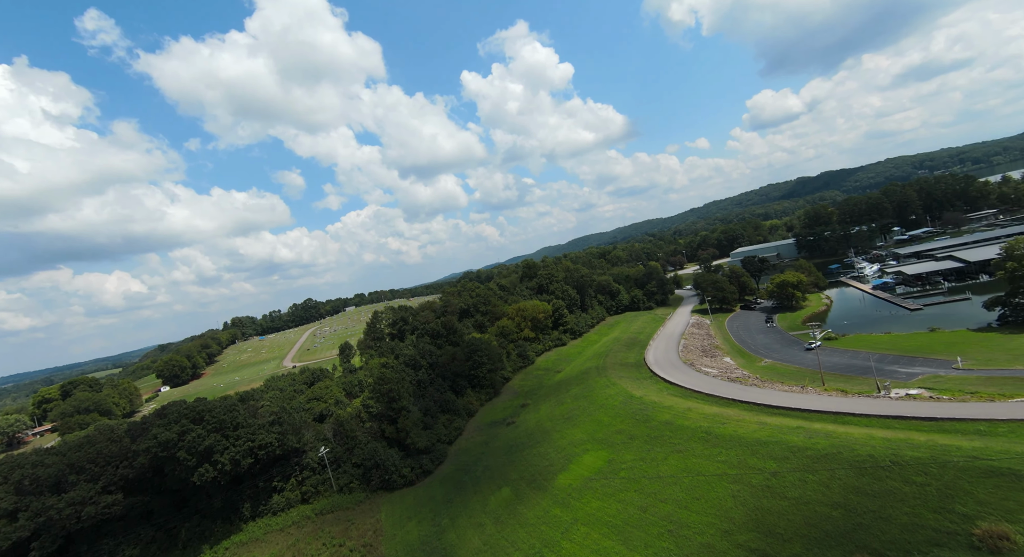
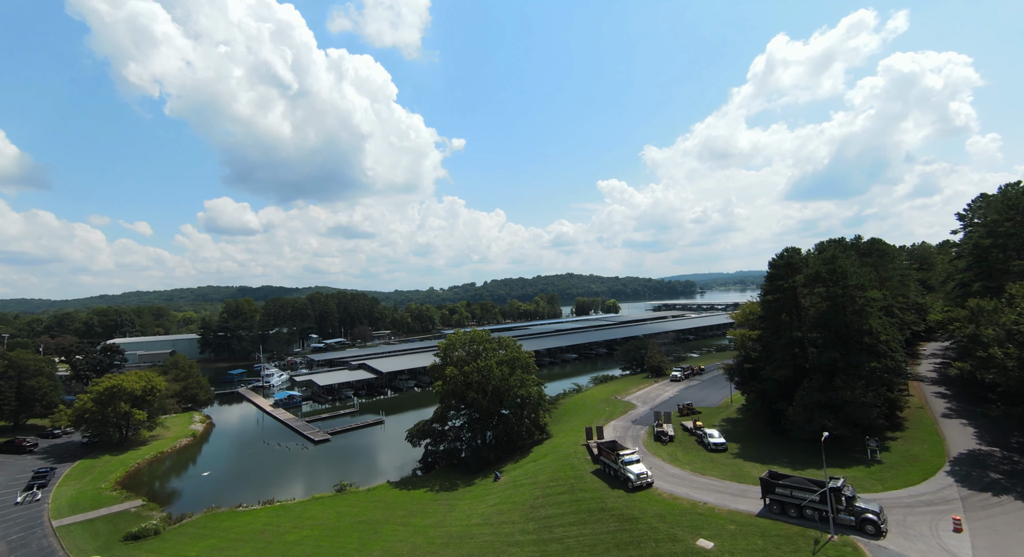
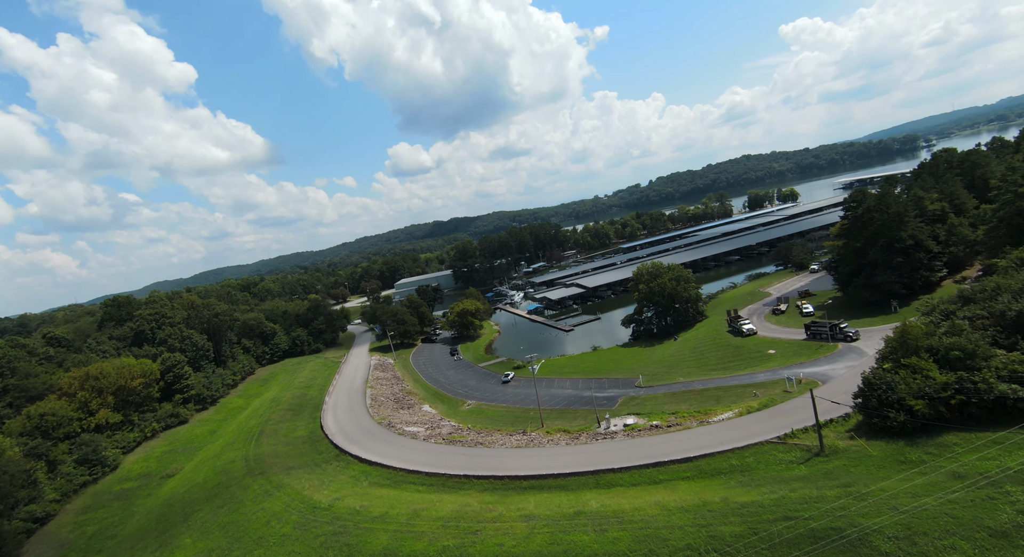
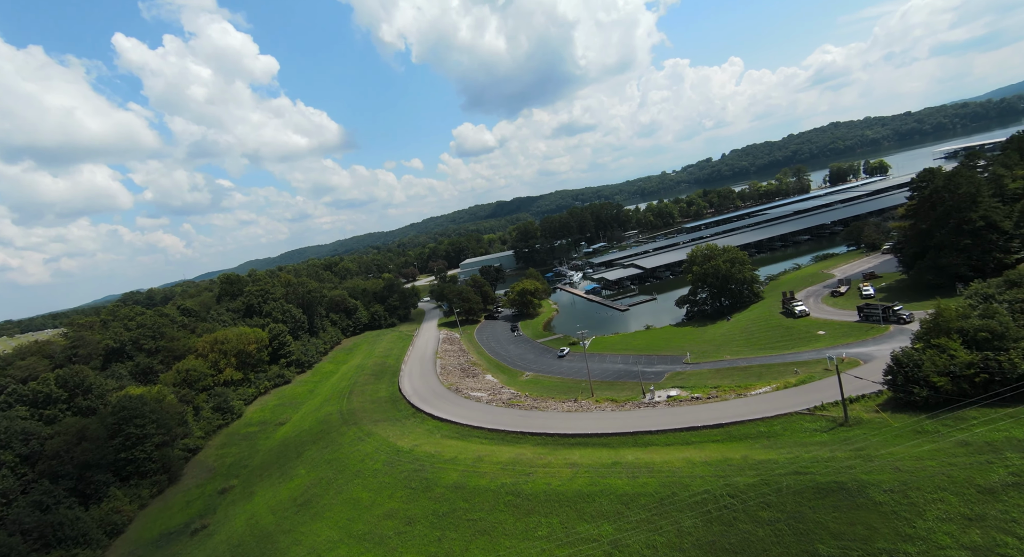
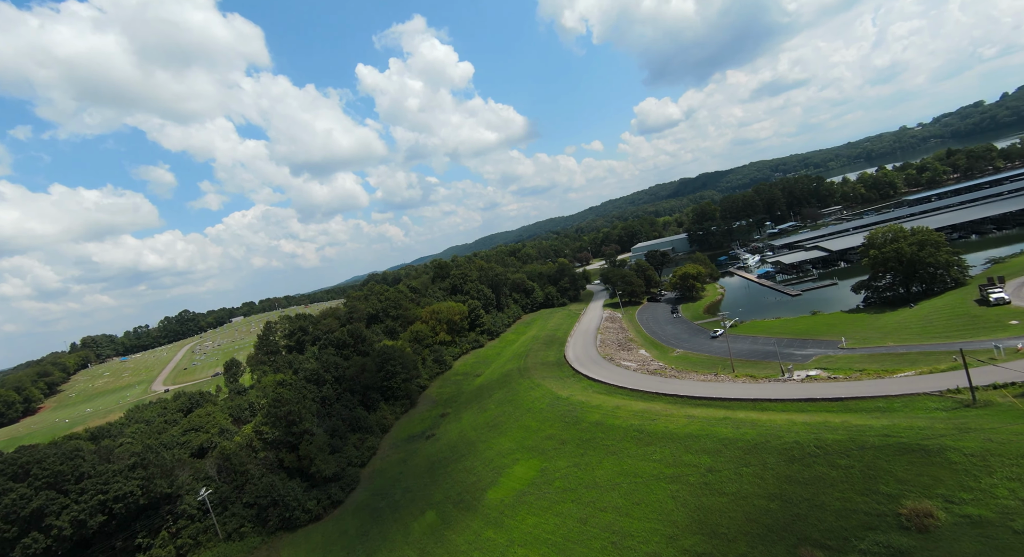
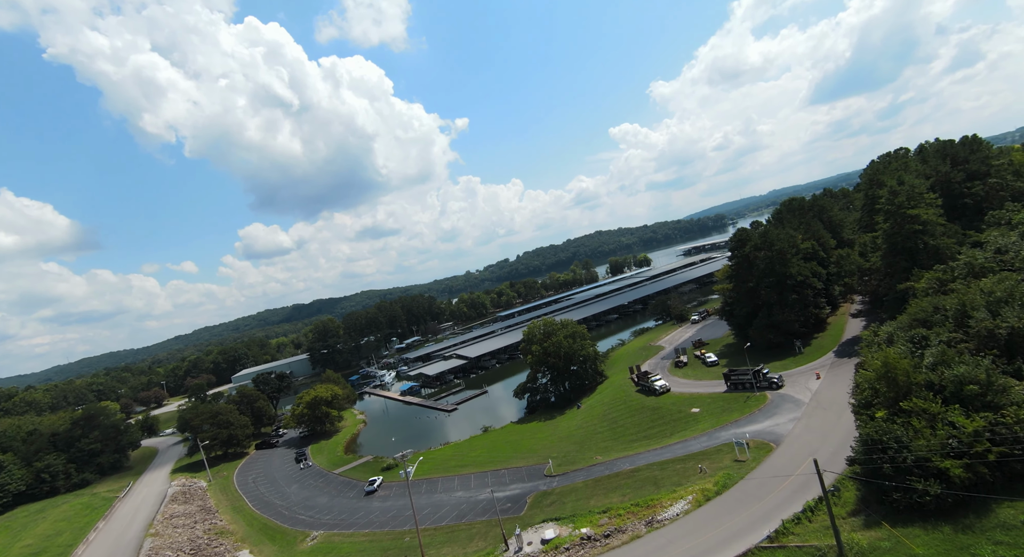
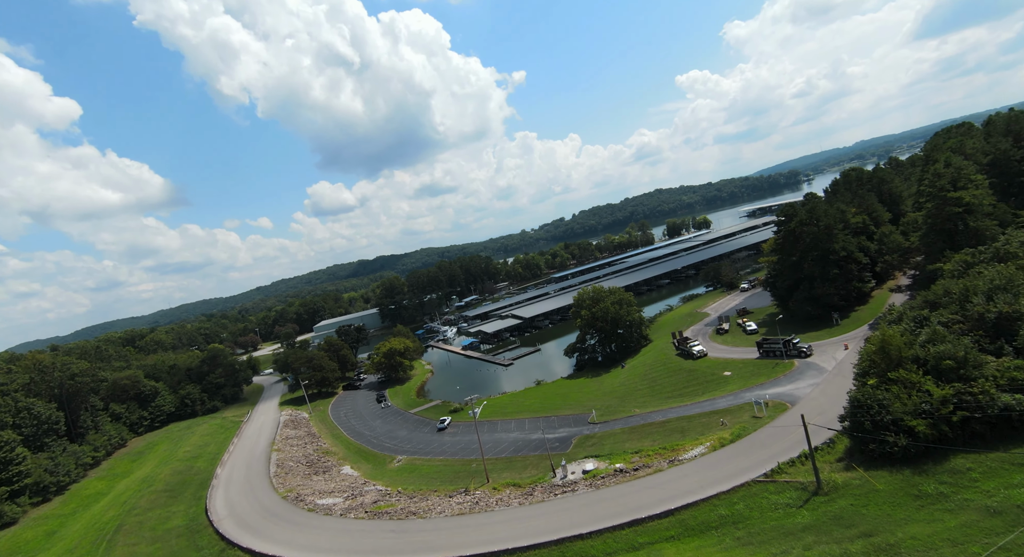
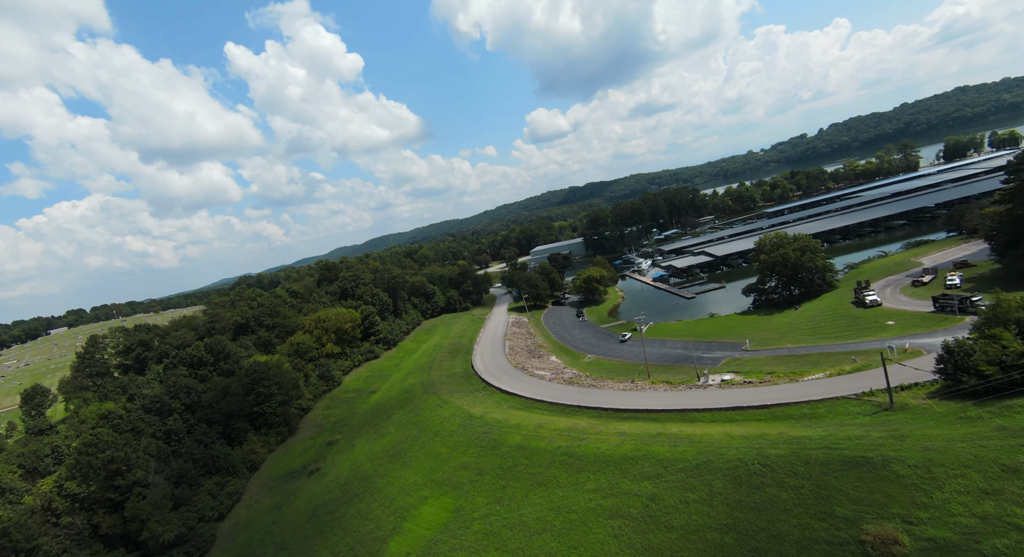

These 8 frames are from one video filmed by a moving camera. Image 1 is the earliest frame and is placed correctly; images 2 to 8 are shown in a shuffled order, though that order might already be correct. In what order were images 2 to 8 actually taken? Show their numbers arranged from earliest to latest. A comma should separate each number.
5, 8, 4, 3, 7, 6, 2
